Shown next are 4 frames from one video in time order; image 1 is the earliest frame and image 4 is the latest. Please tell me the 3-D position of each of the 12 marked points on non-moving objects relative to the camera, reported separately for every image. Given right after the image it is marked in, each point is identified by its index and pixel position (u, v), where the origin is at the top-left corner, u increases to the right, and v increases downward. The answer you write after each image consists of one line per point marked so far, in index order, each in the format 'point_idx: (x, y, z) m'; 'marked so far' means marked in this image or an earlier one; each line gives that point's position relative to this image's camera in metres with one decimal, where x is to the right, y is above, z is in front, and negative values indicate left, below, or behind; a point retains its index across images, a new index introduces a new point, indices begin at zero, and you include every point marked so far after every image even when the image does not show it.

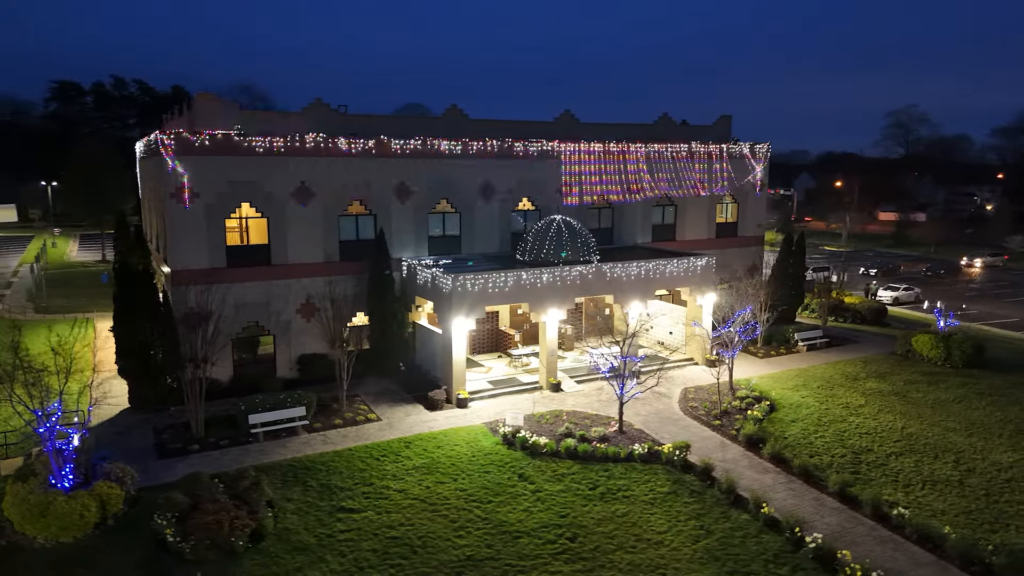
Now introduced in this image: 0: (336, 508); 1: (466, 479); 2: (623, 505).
0: (-3.4, -4.3, +12.7) m
1: (-1.0, -4.0, +13.8) m
2: (+2.1, -4.3, +12.8) m
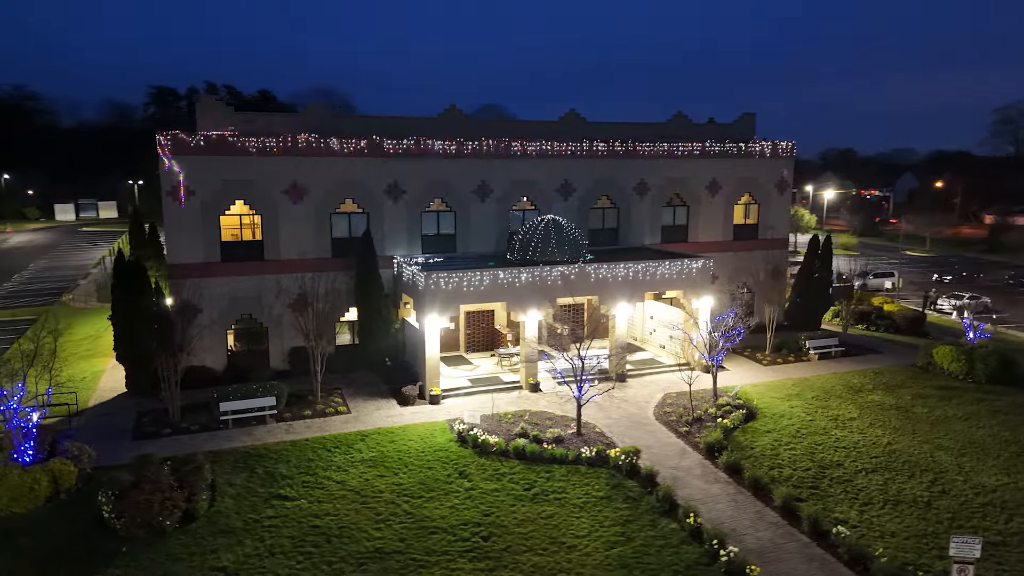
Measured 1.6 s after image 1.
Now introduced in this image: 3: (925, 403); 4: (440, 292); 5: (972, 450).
0: (-4.8, -4.2, +13.1) m
1: (-2.3, -4.0, +13.9) m
2: (+0.7, -4.2, +12.6) m
3: (+12.0, -3.3, +19.0) m
4: (-2.0, -0.1, +18.3) m
5: (+11.0, -3.9, +15.6) m
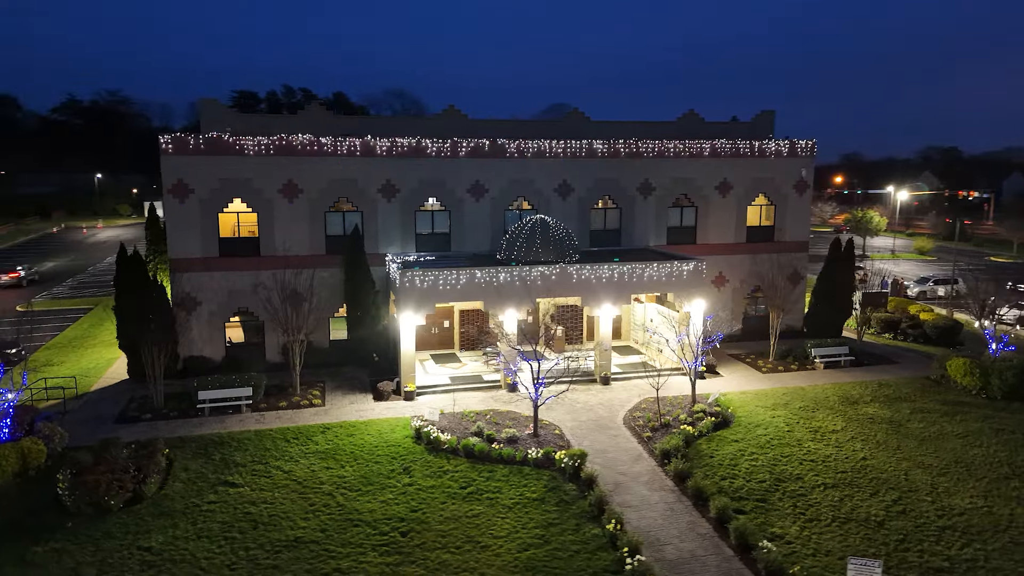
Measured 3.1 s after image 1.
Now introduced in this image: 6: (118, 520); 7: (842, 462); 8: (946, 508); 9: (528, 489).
0: (-6.1, -4.0, +13.7) m
1: (-3.5, -3.9, +14.2) m
2: (-0.6, -4.2, +12.6) m
3: (+11.2, -3.5, +17.8) m
4: (-2.7, 0.0, +18.6) m
5: (+9.9, -4.1, +14.5) m
6: (-7.4, -4.3, +12.3) m
7: (+7.5, -3.9, +14.8) m
8: (+8.5, -4.3, +12.8) m
9: (+0.3, -4.1, +13.2) m
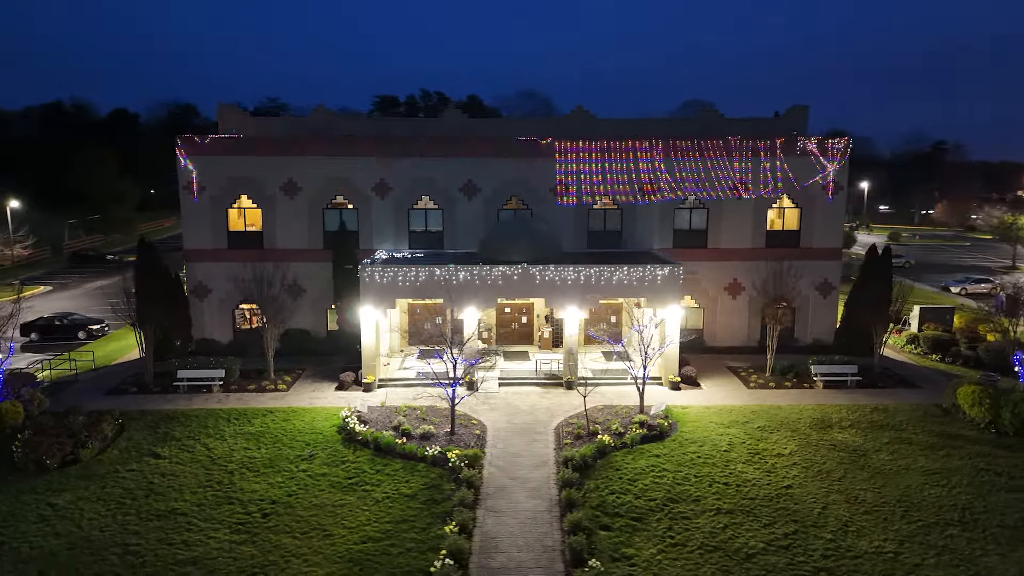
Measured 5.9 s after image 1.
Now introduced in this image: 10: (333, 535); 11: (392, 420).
0: (-8.4, -3.8, +15.1) m
1: (-5.7, -3.7, +15.1) m
2: (-3.2, -4.2, +13.0) m
3: (+9.4, -3.9, +15.9) m
4: (-4.0, +0.1, +19.2) m
5: (+7.5, -4.4, +12.9) m
6: (-9.9, -4.0, +14.0) m
7: (+5.2, -4.2, +13.6) m
8: (+5.8, -4.6, +11.5) m
9: (-2.1, -4.0, +13.4) m
10: (-3.2, -4.4, +11.7) m
11: (-3.0, -3.3, +16.4) m
